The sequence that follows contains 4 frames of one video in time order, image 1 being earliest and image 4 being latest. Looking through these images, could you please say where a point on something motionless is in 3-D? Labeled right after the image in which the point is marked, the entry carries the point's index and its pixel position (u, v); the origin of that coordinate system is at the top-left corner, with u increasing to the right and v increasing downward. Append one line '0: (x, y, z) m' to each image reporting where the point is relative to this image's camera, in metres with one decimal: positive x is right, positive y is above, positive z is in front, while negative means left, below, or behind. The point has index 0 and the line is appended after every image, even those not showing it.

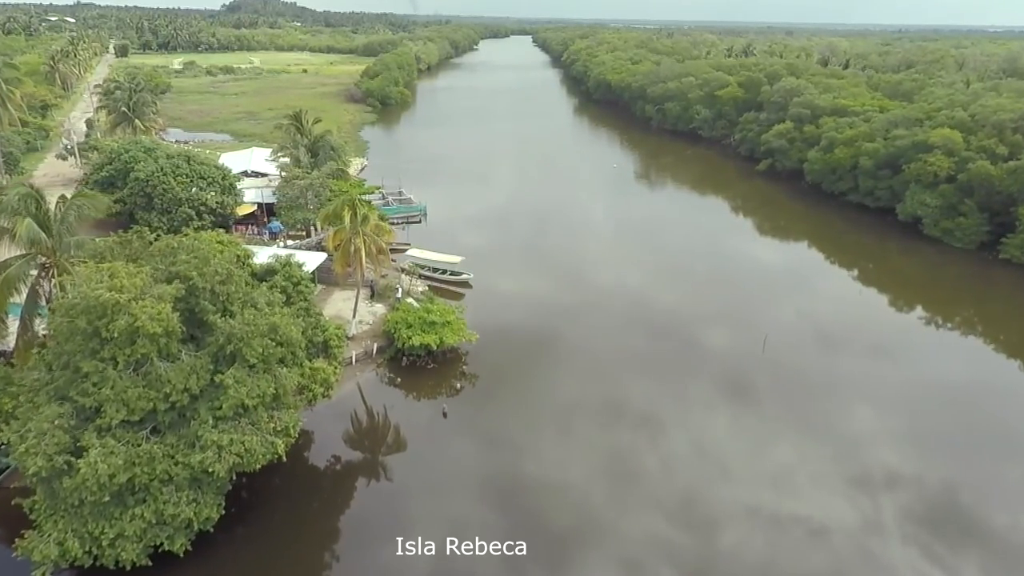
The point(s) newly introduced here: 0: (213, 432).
0: (-7.8, -3.8, +17.6) m
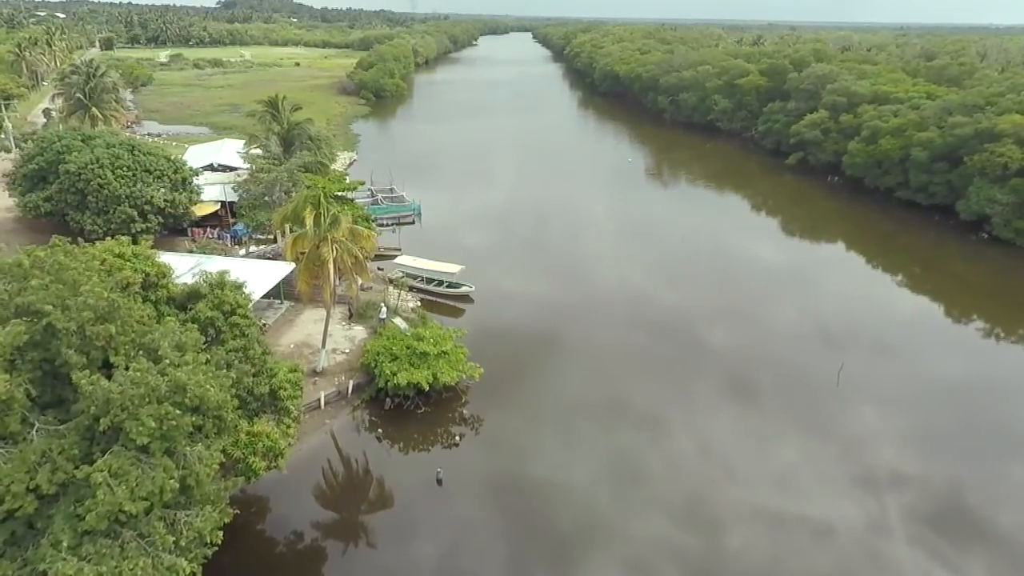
0: (-7.4, -4.5, +11.2) m
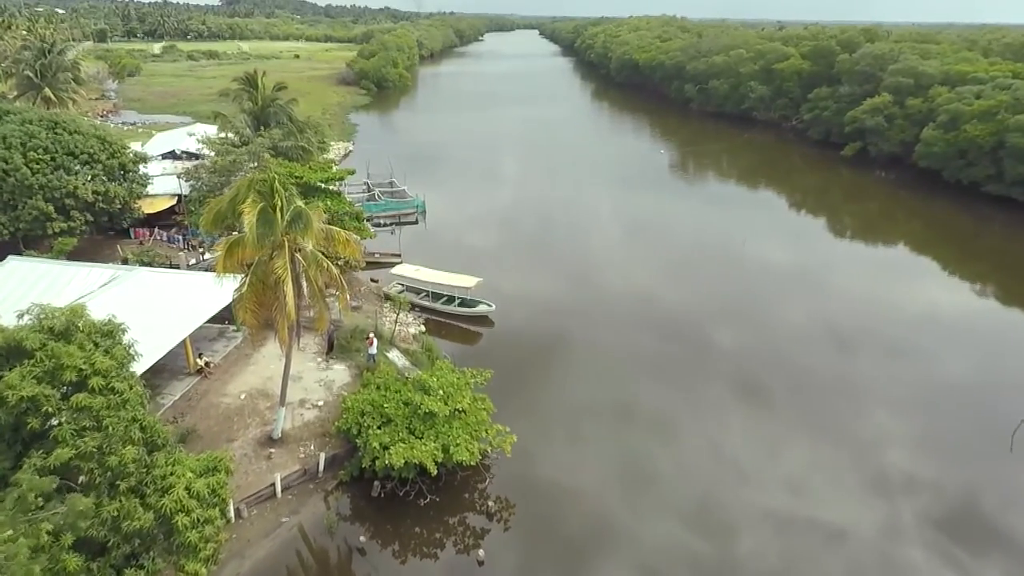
0: (-6.4, -5.2, +3.8) m
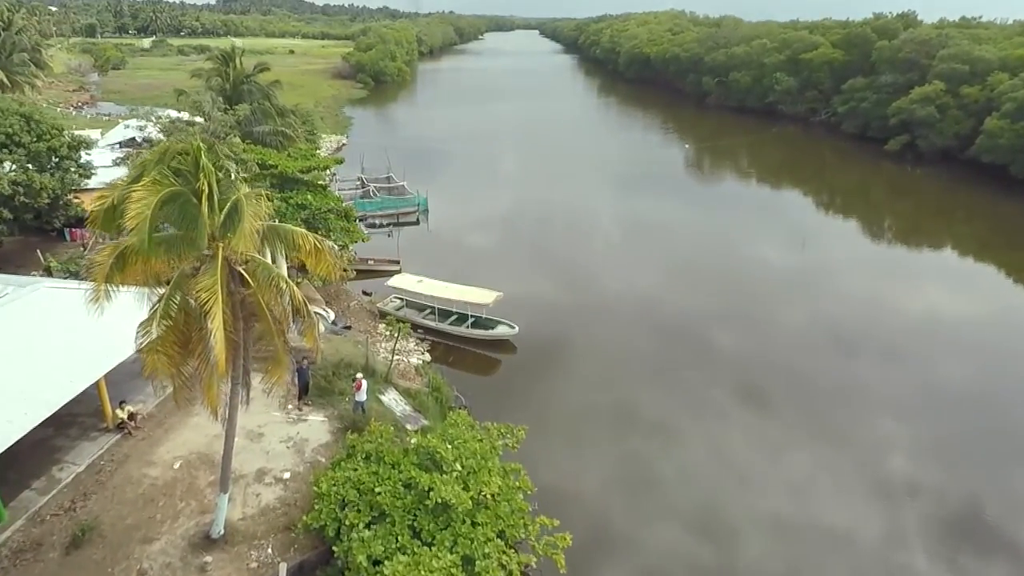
0: (-5.5, -5.6, -1.4) m
